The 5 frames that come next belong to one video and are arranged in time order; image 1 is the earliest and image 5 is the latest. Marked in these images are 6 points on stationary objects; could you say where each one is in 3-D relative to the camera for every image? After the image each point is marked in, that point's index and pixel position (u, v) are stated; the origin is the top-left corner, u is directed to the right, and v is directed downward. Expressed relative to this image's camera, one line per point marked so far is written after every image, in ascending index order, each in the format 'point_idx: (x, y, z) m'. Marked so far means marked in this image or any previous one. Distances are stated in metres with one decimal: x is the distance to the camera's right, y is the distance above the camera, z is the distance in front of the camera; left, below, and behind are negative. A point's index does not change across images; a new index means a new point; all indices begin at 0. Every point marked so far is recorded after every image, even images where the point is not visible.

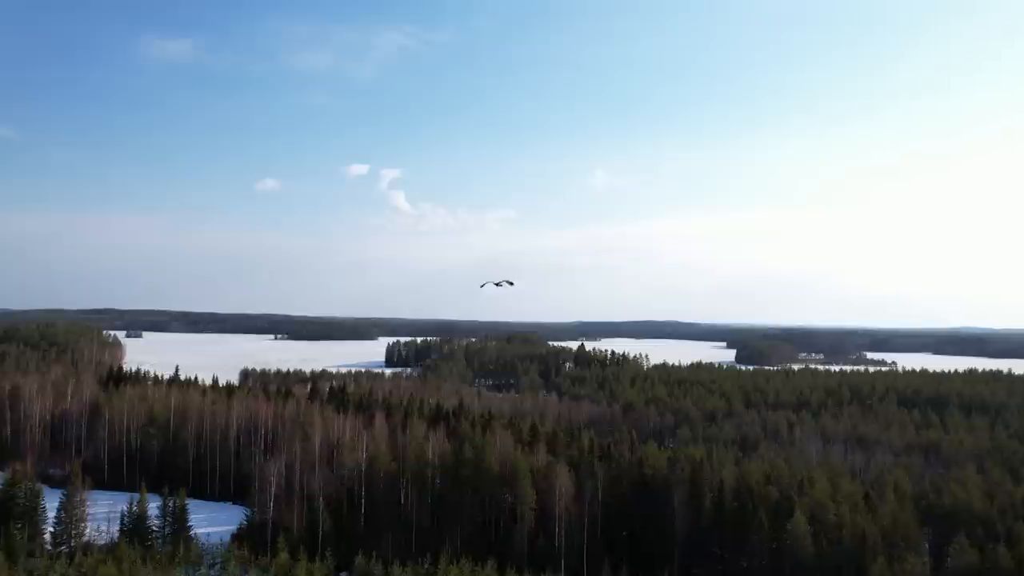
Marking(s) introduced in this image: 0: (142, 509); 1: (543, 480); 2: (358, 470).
0: (-9.1, -5.4, +16.6) m
1: (+0.9, -5.5, +19.5) m
2: (-4.5, -5.3, +19.8) m
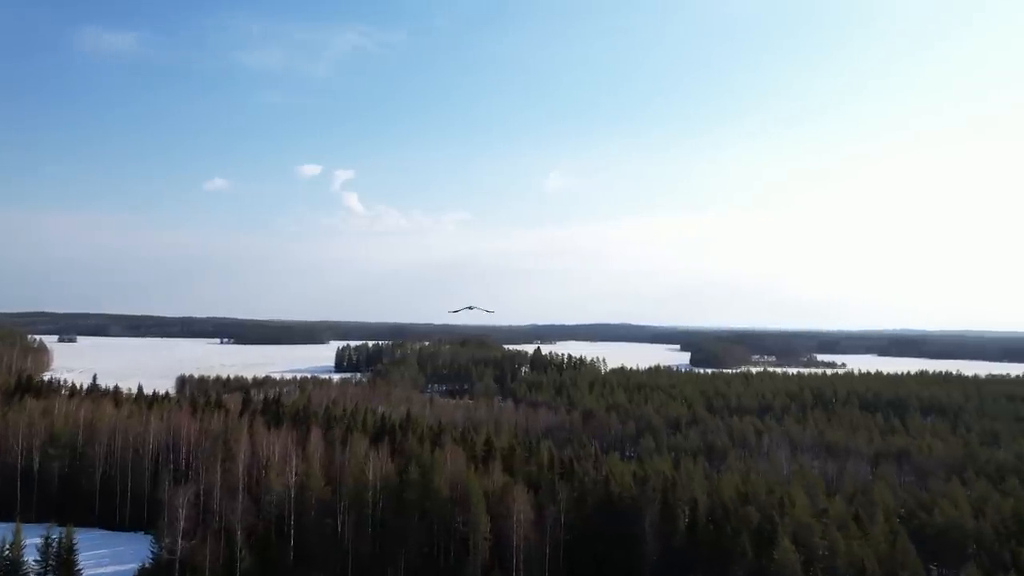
0: (-10.1, -5.4, +13.8) m
1: (-0.3, -5.5, +17.3) m
2: (-5.8, -5.3, +17.3) m
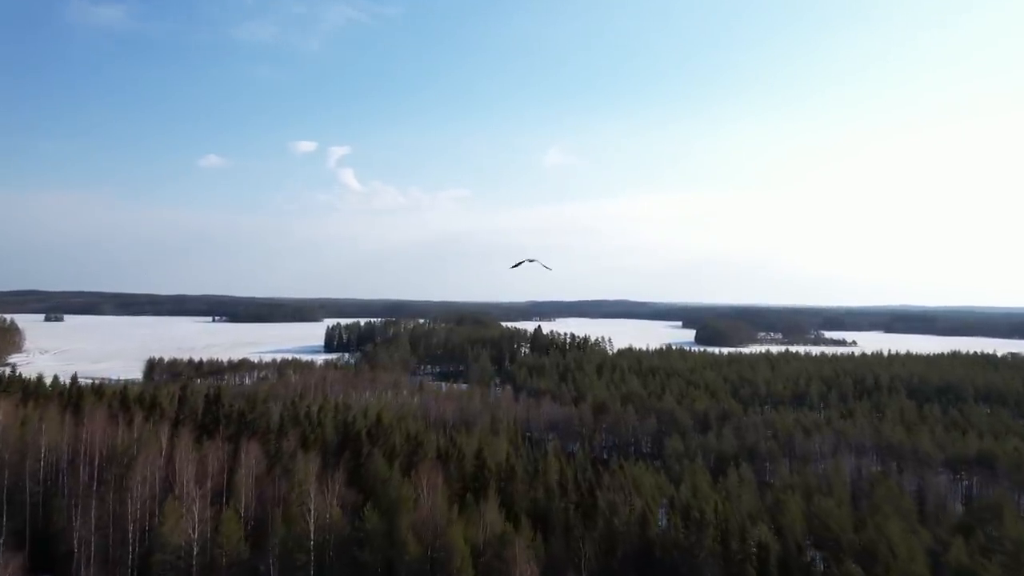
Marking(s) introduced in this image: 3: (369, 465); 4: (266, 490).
0: (-10.1, -4.9, +8.6) m
1: (-0.3, -4.9, +12.2) m
2: (-5.8, -4.7, +12.1) m
3: (-3.3, -4.1, +15.6) m
4: (-5.3, -4.3, +14.5) m
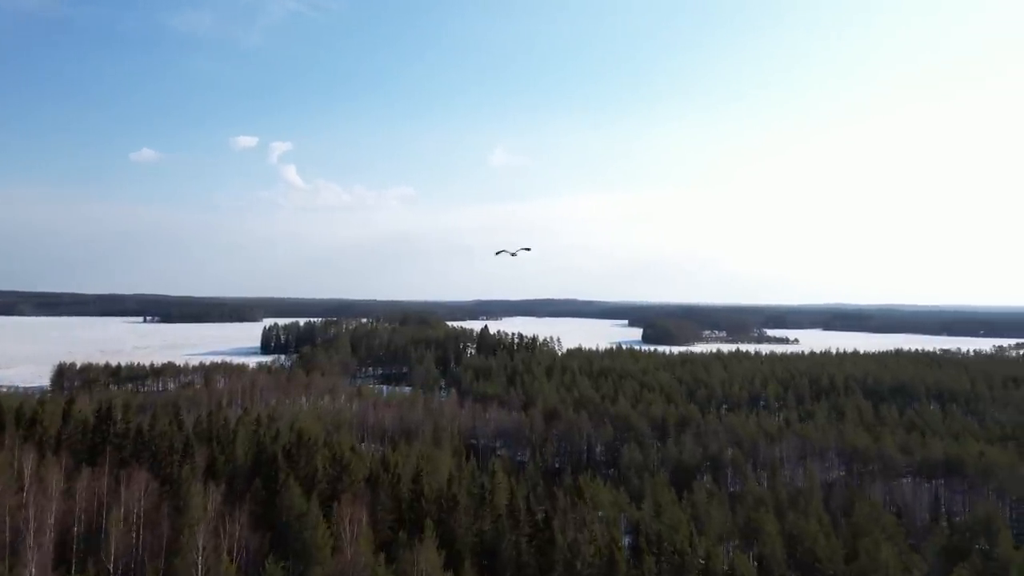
0: (-10.6, -4.8, +5.5) m
1: (-1.2, -4.8, +9.8) m
2: (-6.6, -4.6, +9.3) m
3: (-4.4, -4.0, +12.9) m
4: (-6.3, -4.2, +11.7) m
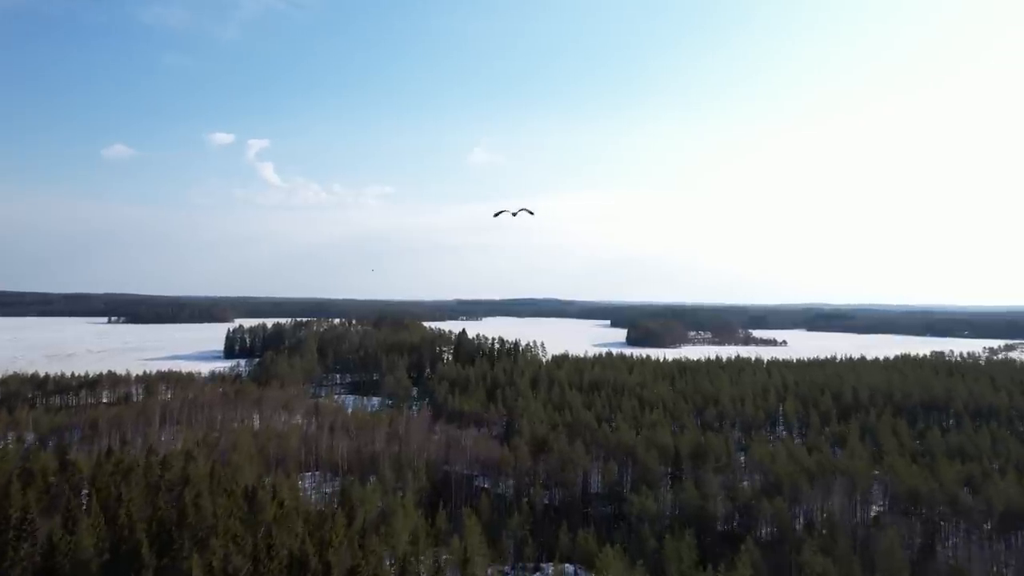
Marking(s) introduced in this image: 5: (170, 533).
0: (-10.6, -4.9, +0.2) m
1: (-1.3, -4.9, +4.8) m
2: (-6.7, -4.7, +4.2) m
3: (-4.6, -4.1, +7.9) m
4: (-6.5, -4.3, +6.6) m
5: (-5.9, -4.1, +11.5) m
